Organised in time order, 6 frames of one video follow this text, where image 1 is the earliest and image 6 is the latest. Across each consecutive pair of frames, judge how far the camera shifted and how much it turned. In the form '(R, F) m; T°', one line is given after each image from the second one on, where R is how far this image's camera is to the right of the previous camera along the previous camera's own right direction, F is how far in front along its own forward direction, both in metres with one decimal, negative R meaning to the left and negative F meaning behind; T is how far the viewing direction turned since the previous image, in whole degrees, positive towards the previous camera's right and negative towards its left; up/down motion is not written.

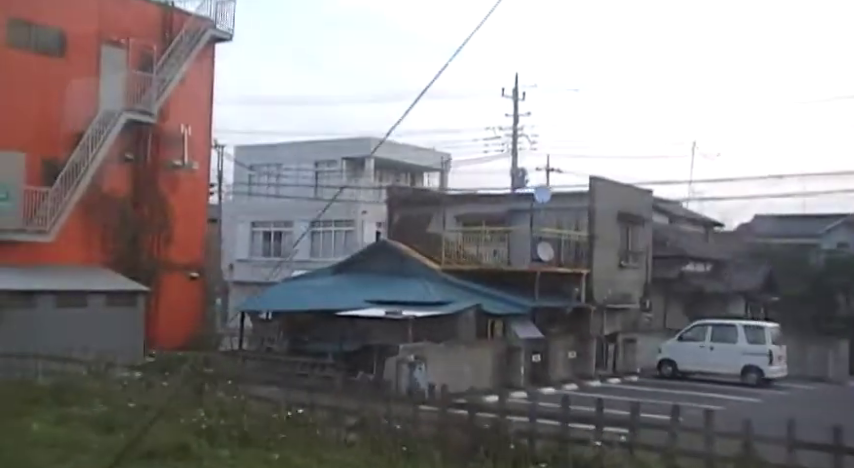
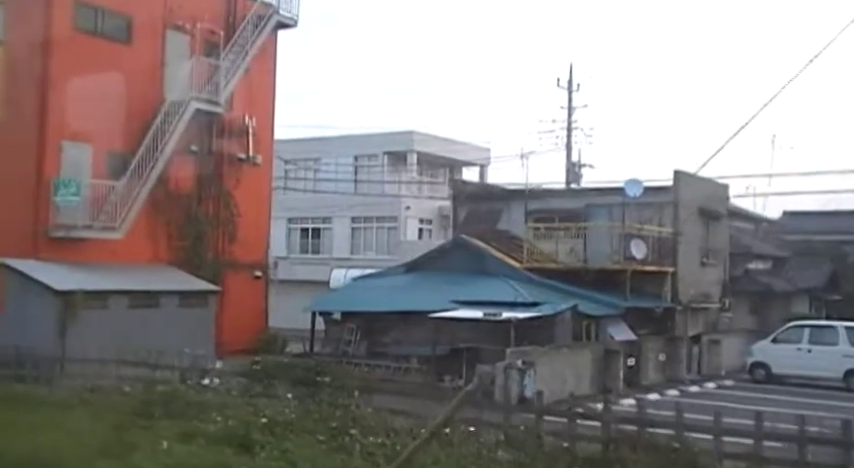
(-1.9, +1.4) m; 0°
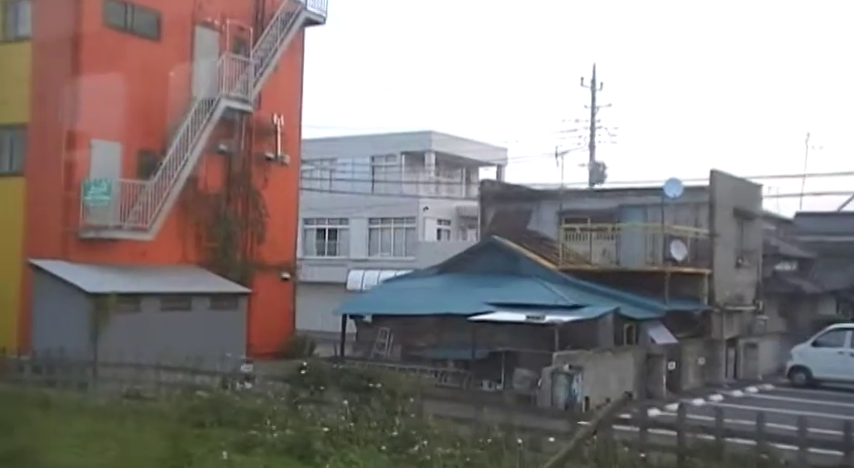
(-0.8, +0.5) m; 0°
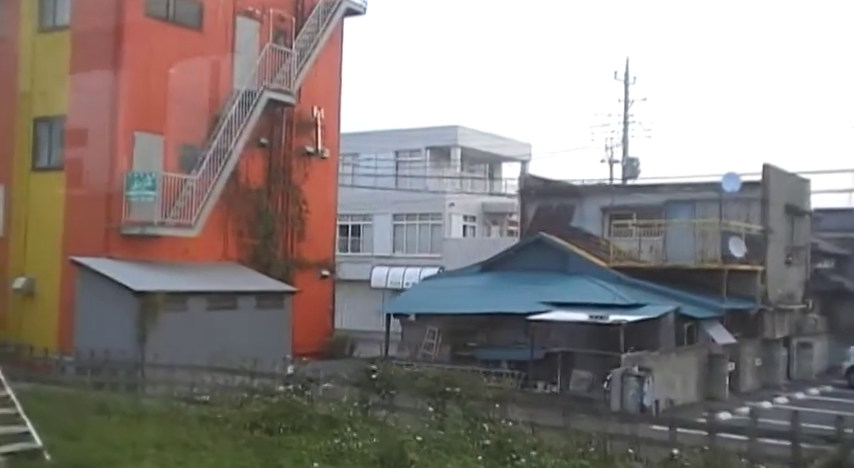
(-1.0, +0.7) m; 0°
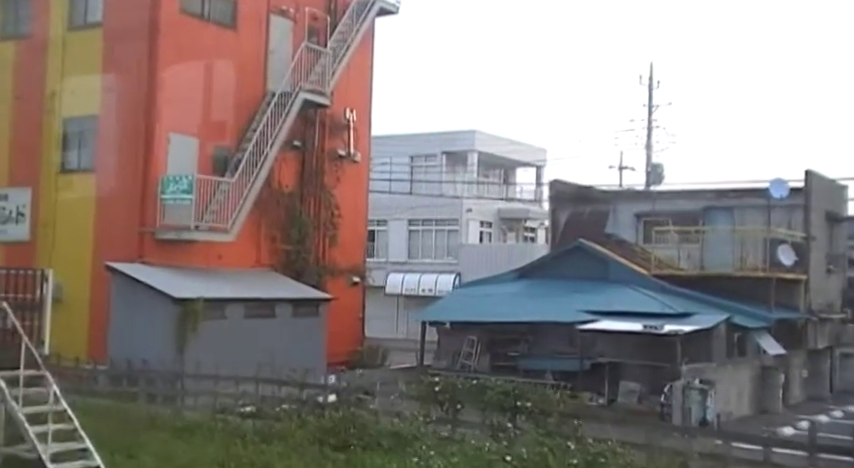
(-1.0, +0.7) m; 0°
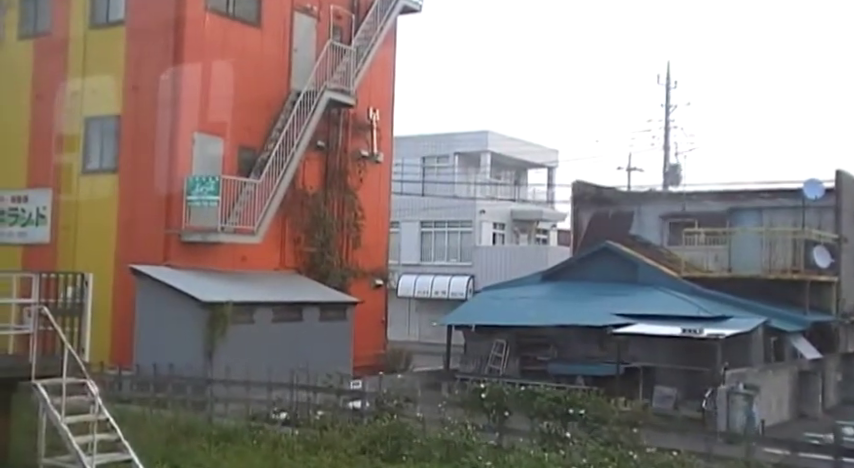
(-0.6, +0.4) m; 0°
